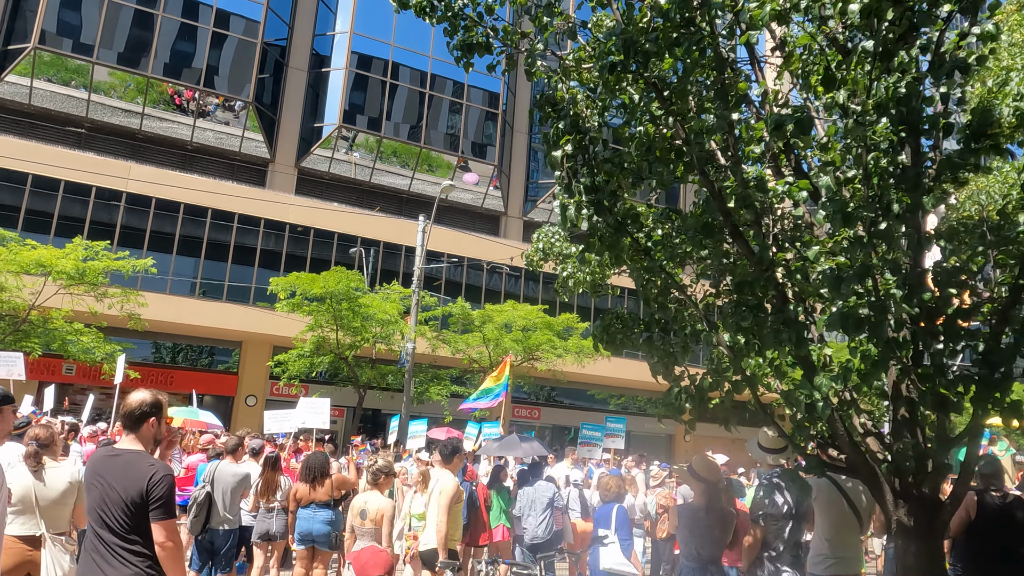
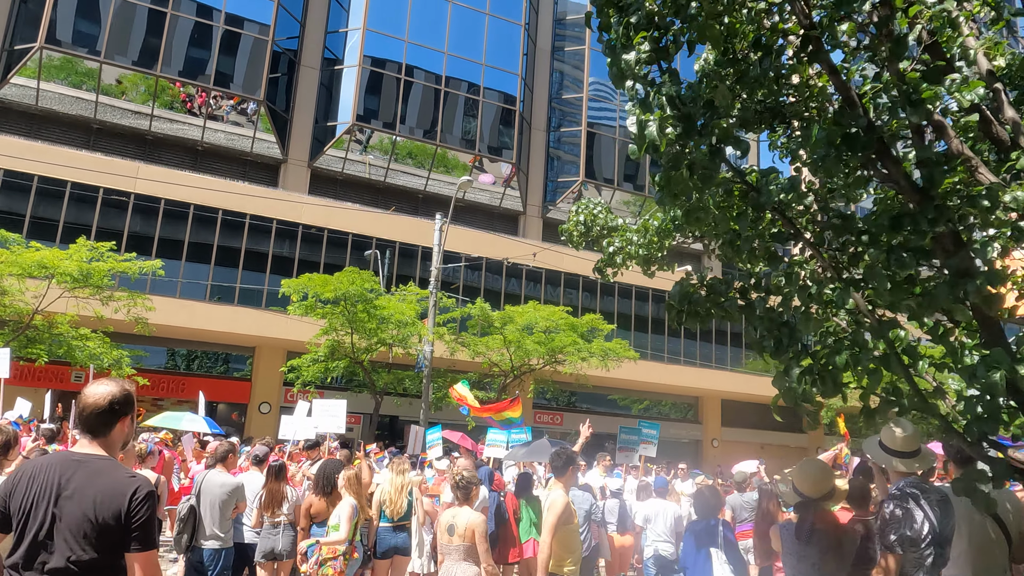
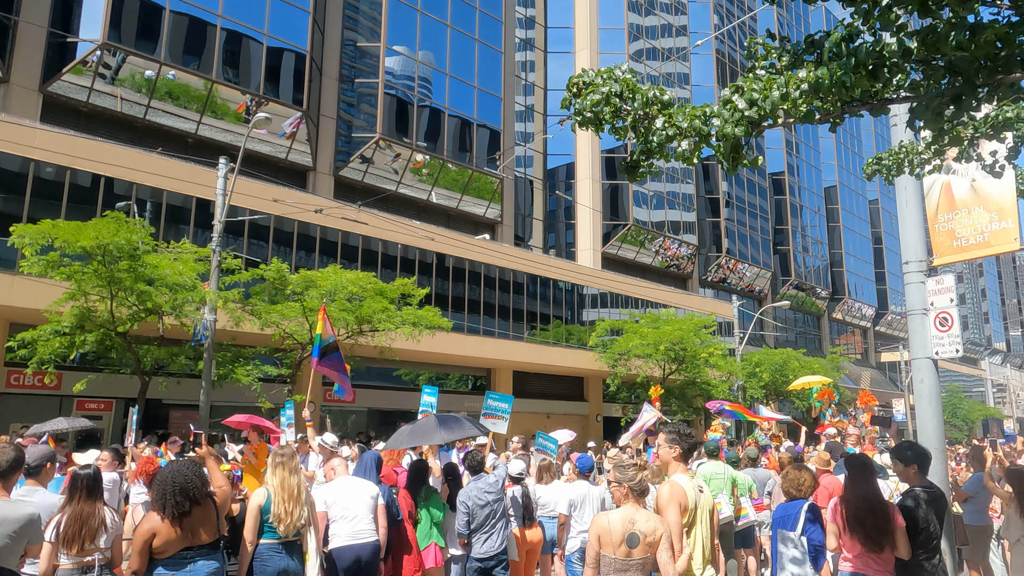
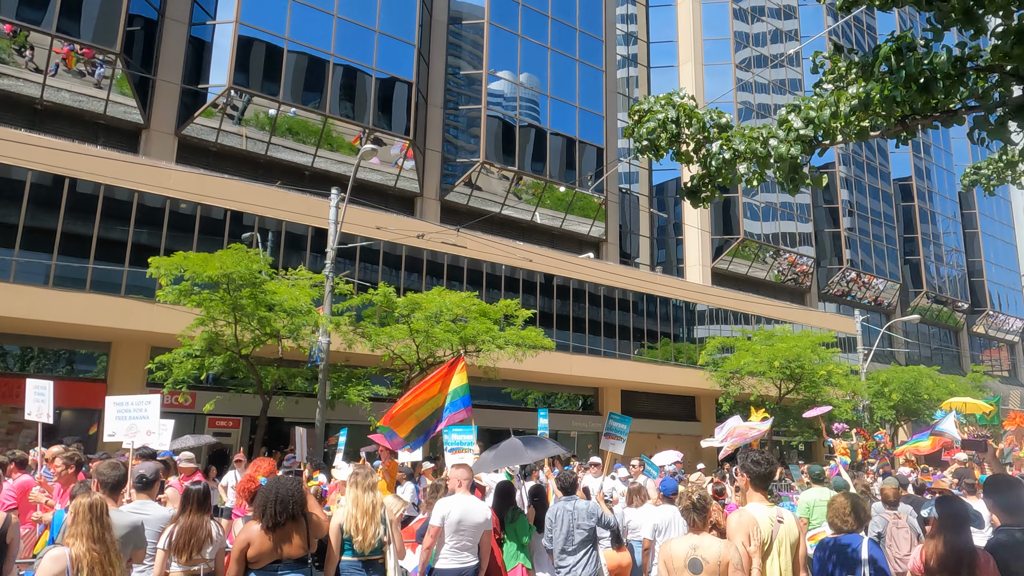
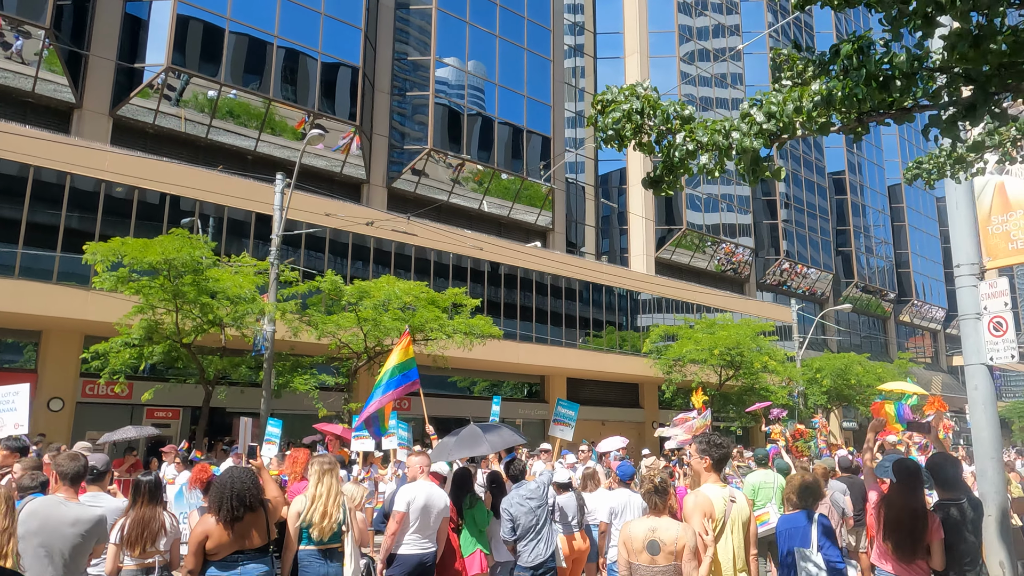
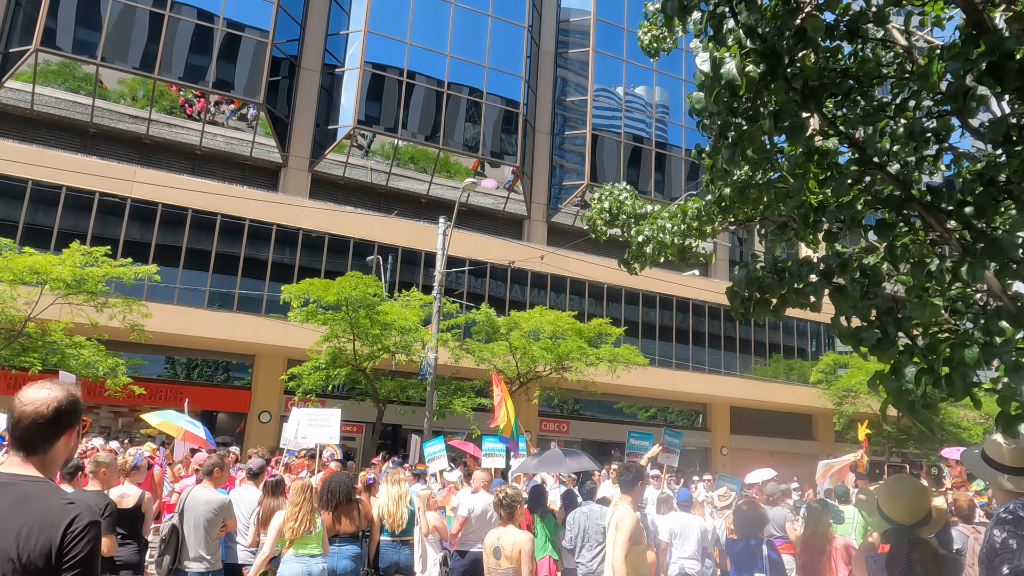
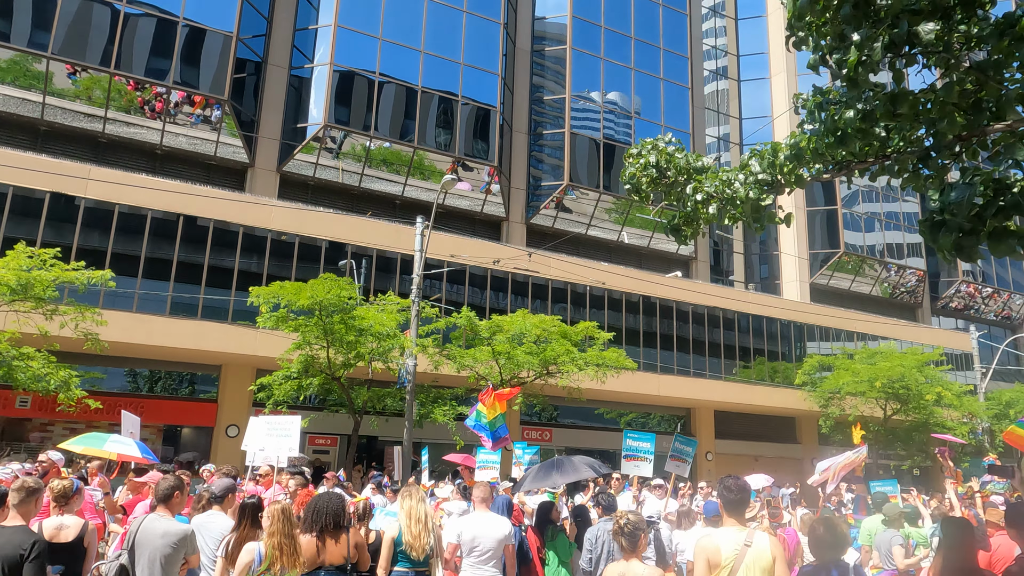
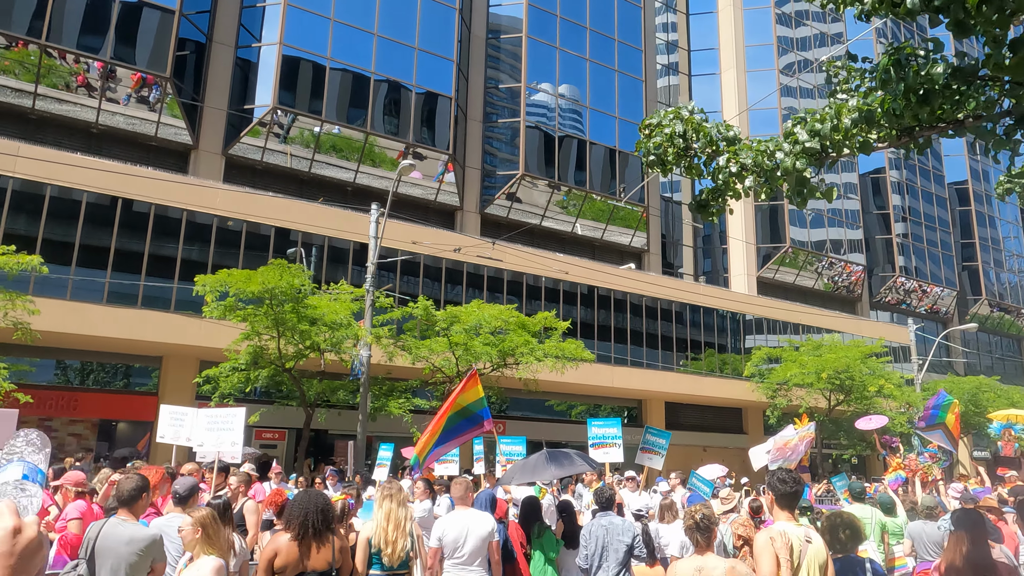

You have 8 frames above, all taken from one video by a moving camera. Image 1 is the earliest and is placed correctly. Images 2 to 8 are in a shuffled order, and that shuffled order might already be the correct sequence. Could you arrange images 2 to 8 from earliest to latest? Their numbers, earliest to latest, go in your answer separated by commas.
2, 6, 7, 8, 4, 5, 3
